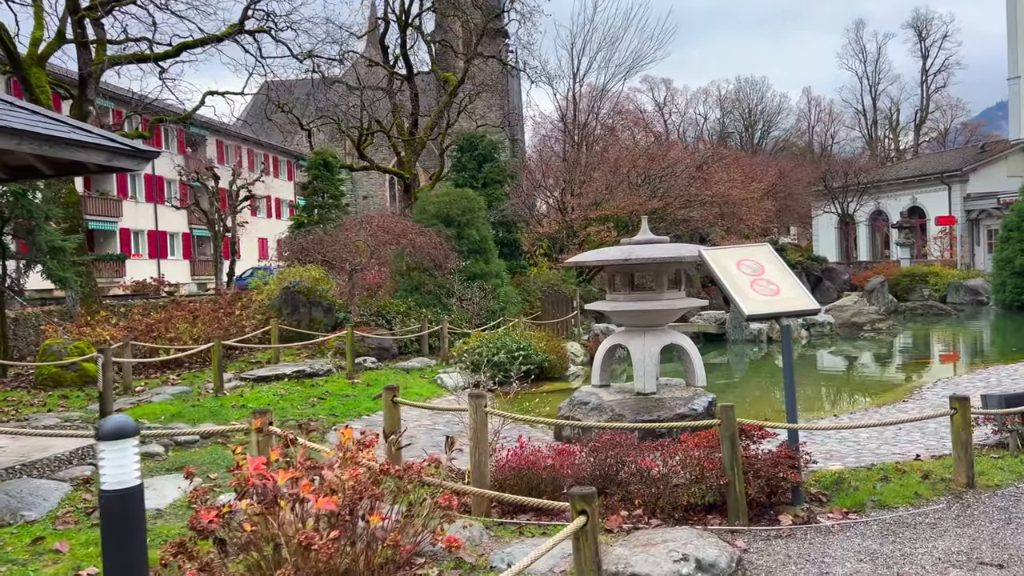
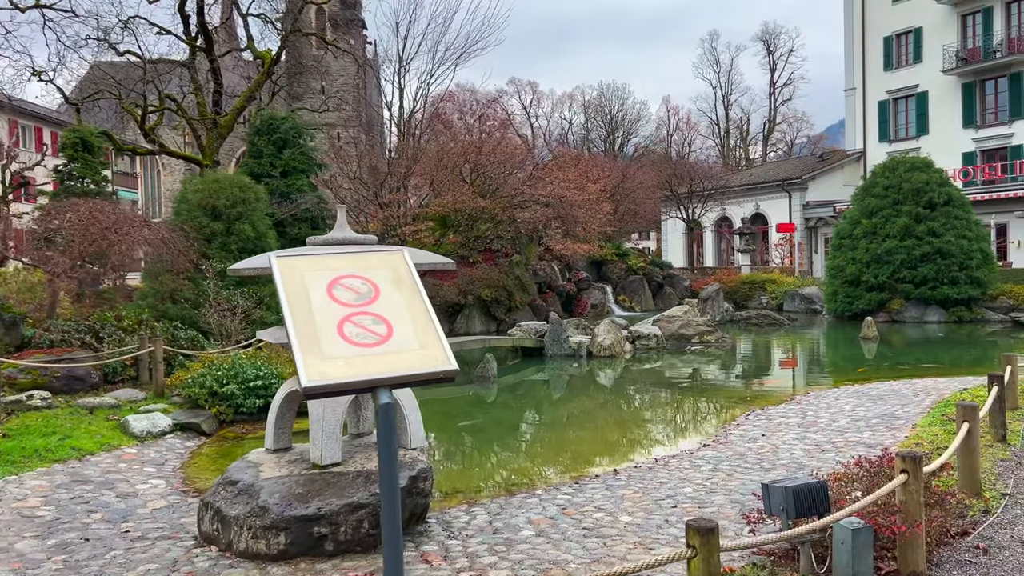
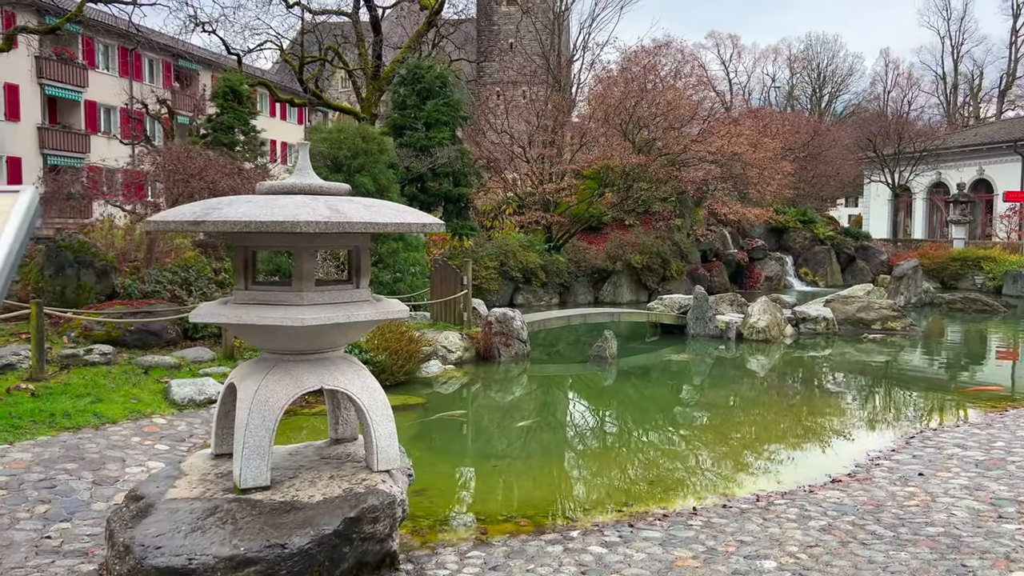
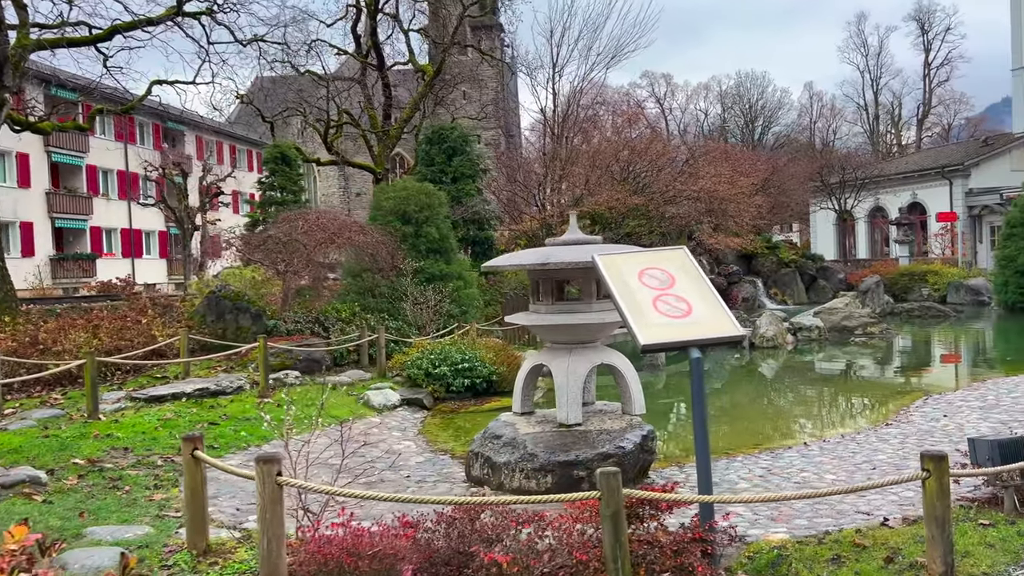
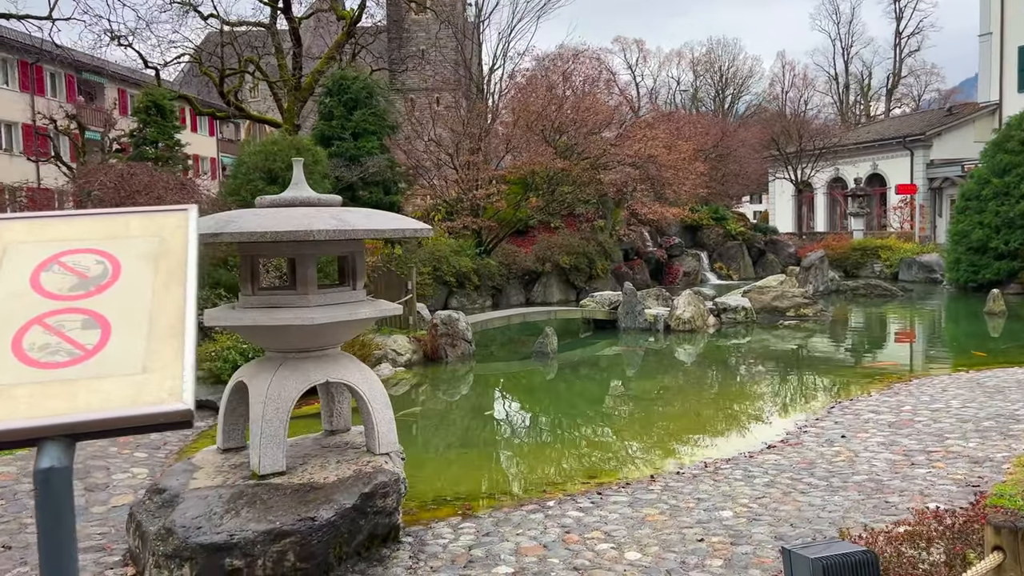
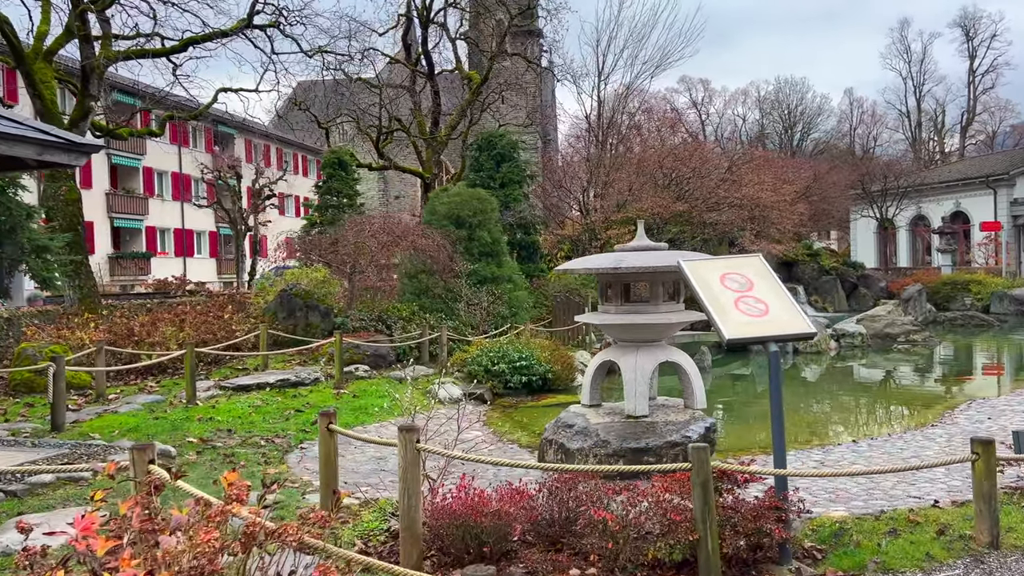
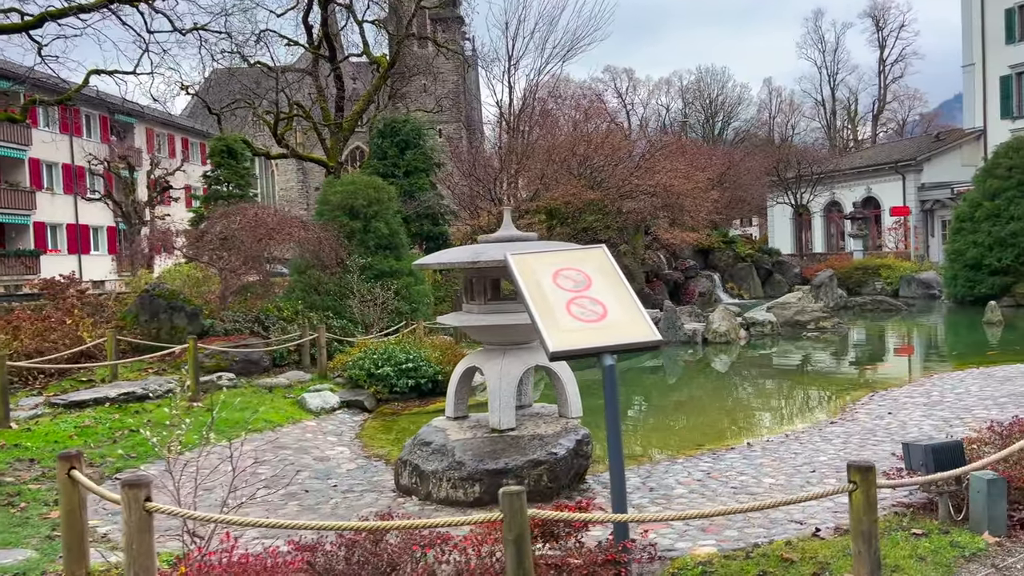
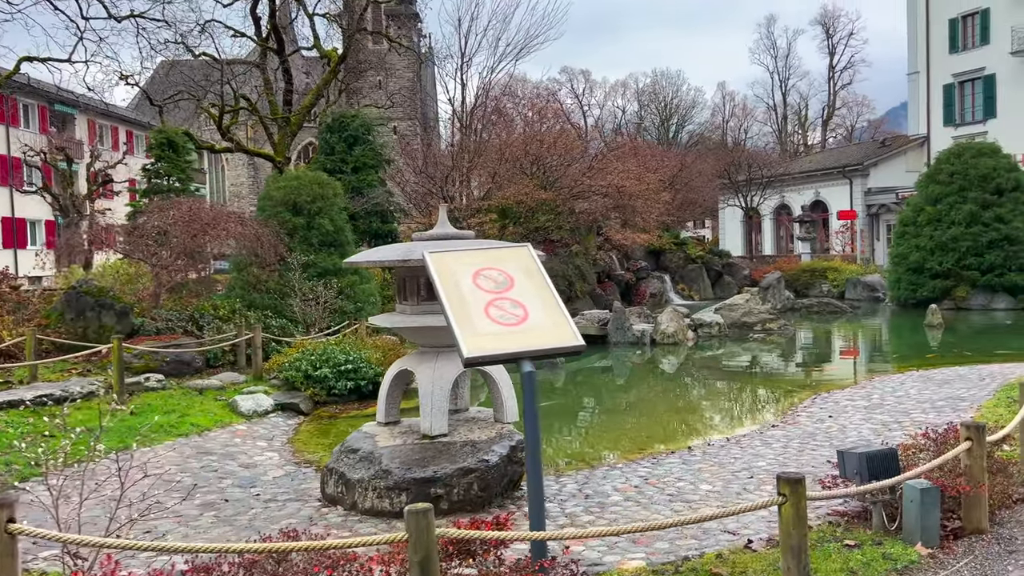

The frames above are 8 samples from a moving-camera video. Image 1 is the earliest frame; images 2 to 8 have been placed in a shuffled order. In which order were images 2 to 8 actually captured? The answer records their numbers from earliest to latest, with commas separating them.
6, 4, 7, 8, 2, 5, 3
